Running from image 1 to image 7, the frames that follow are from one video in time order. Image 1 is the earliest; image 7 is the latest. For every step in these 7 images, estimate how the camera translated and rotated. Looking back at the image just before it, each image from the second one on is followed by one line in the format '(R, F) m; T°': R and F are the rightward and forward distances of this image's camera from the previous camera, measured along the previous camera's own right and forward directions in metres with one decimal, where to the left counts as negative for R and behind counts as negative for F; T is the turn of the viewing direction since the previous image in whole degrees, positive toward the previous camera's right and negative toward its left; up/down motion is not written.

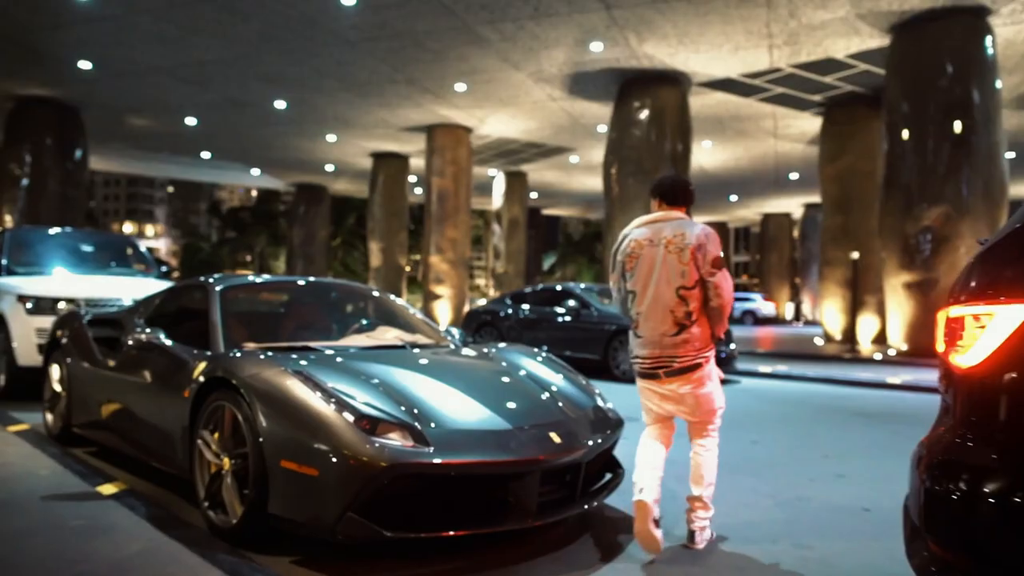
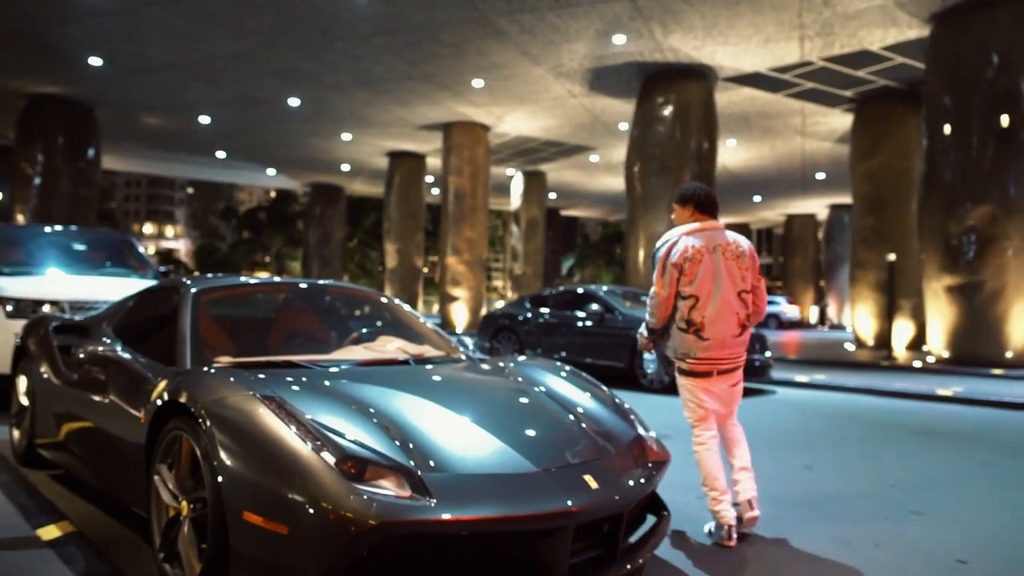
(0.0, +0.6) m; -1°
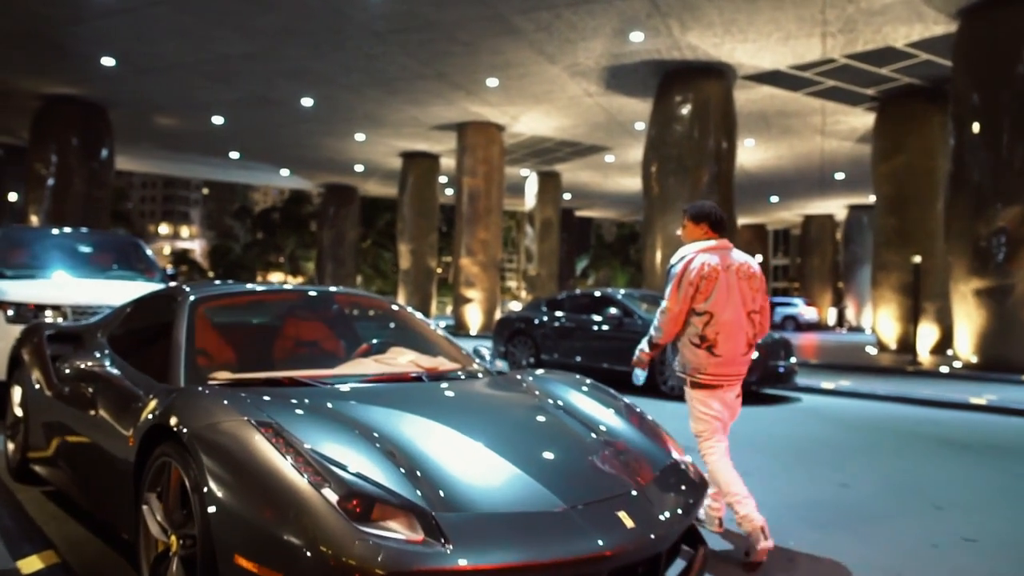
(0.0, +0.3) m; -1°
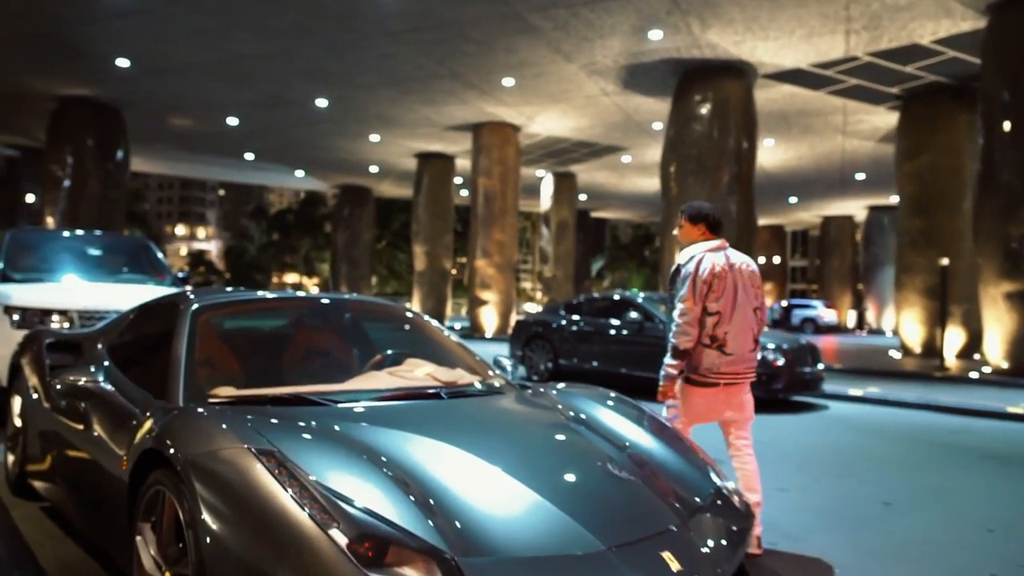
(0.0, +0.2) m; -1°
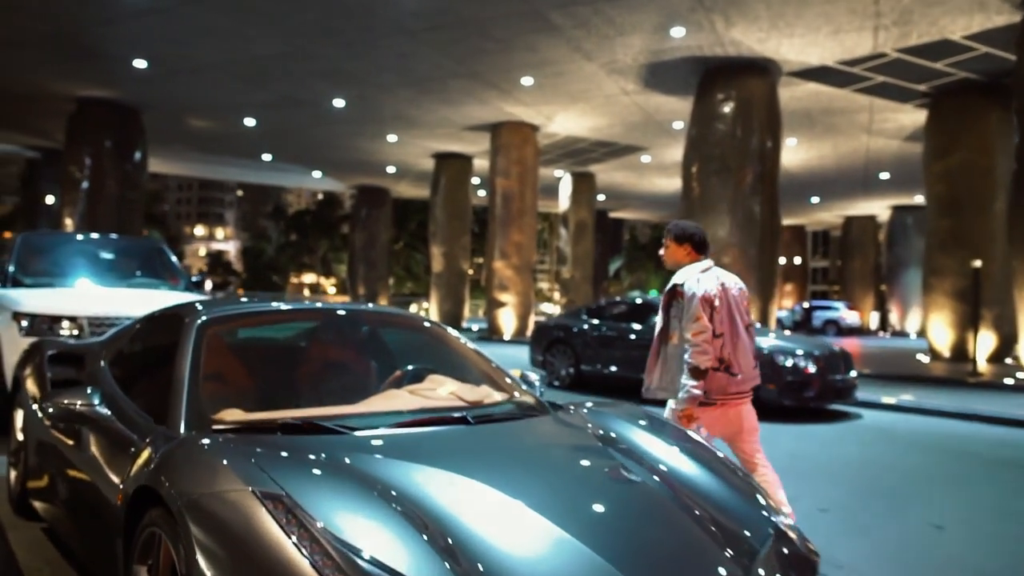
(-0.1, +0.3) m; -1°
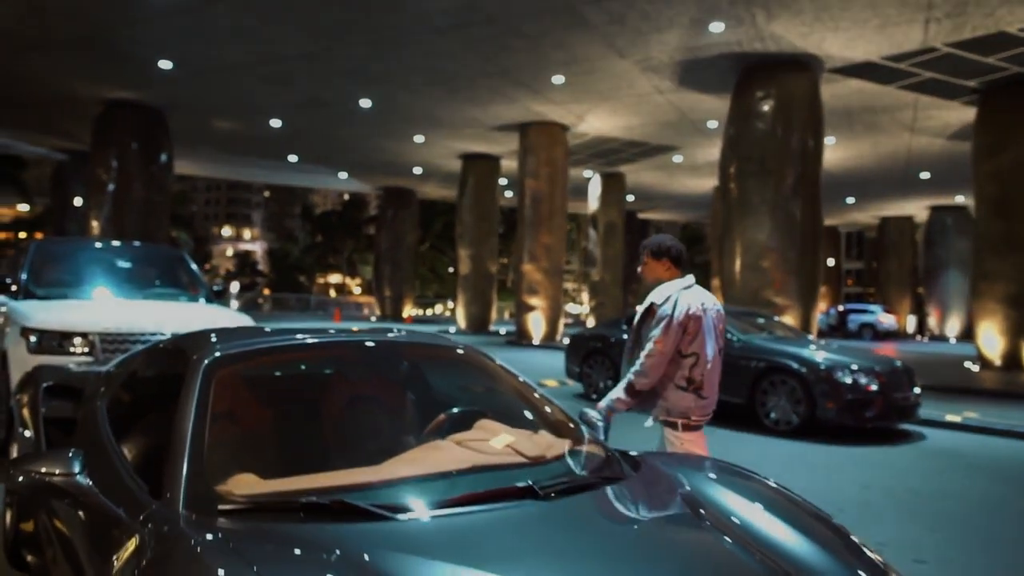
(-0.1, +0.5) m; -2°
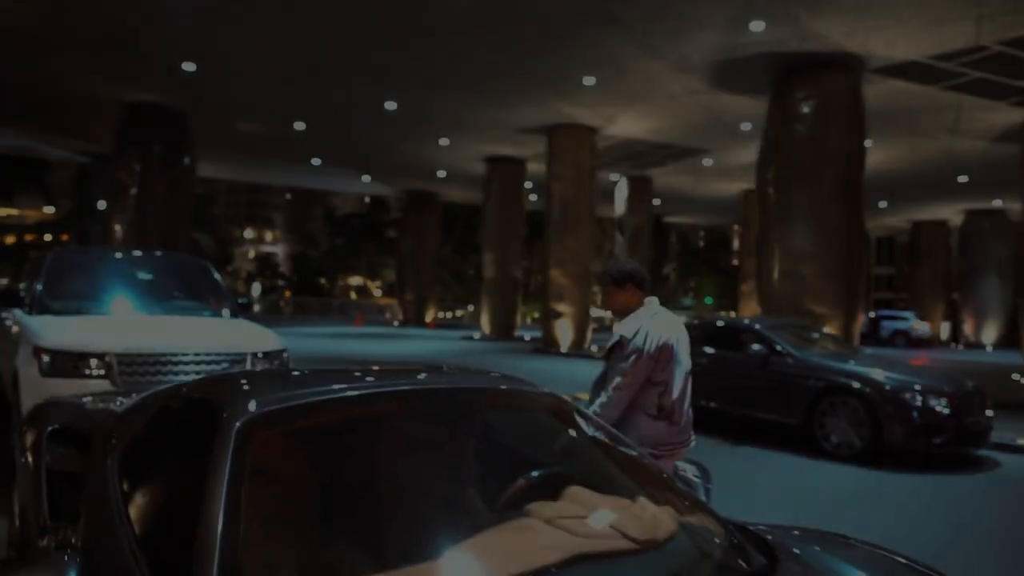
(-0.2, +0.5) m; -1°
